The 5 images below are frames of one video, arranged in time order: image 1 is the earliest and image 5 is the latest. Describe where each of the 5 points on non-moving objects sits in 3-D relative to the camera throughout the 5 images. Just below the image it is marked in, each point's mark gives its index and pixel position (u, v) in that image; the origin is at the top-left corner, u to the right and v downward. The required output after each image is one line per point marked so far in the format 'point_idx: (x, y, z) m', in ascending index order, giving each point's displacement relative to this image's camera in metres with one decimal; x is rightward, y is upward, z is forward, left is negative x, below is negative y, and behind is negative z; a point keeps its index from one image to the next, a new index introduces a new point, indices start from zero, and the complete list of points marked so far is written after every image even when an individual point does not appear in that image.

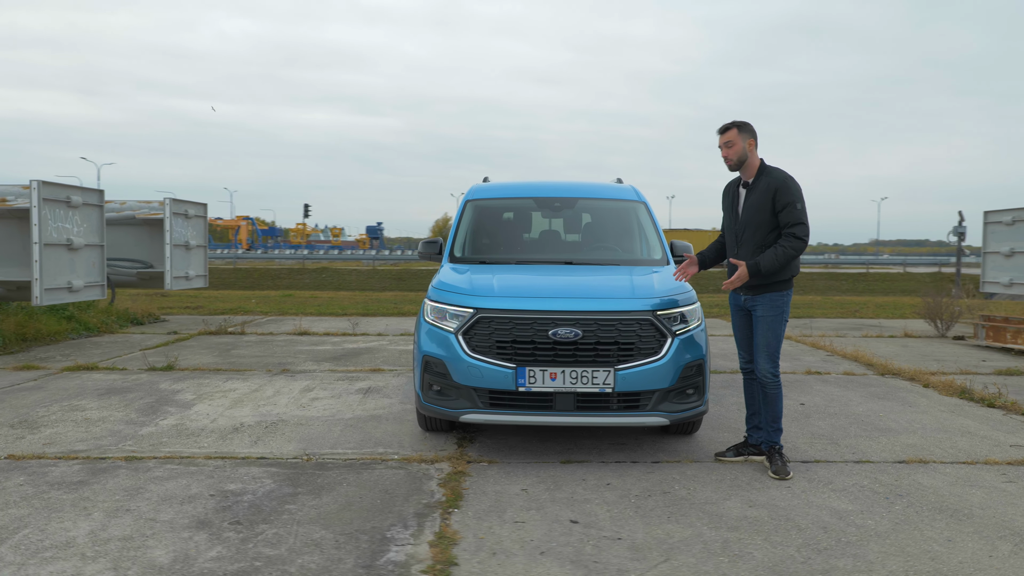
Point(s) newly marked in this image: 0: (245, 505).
0: (-1.2, -1.0, +3.3) m
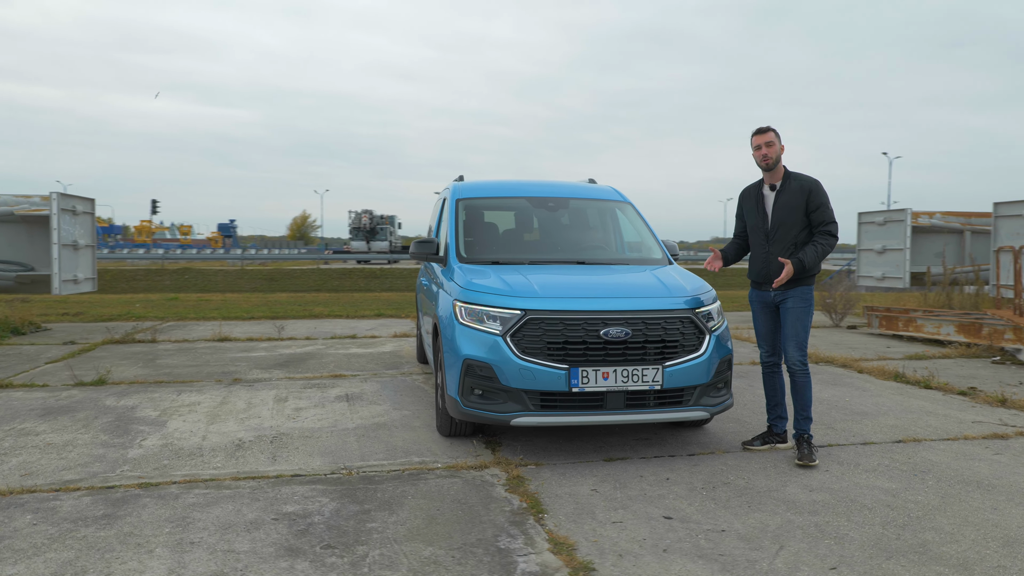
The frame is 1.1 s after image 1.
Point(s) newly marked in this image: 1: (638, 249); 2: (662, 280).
0: (-0.8, -1.0, +3.0) m
1: (+0.9, +0.3, +5.3) m
2: (+0.9, 0.0, +4.3) m
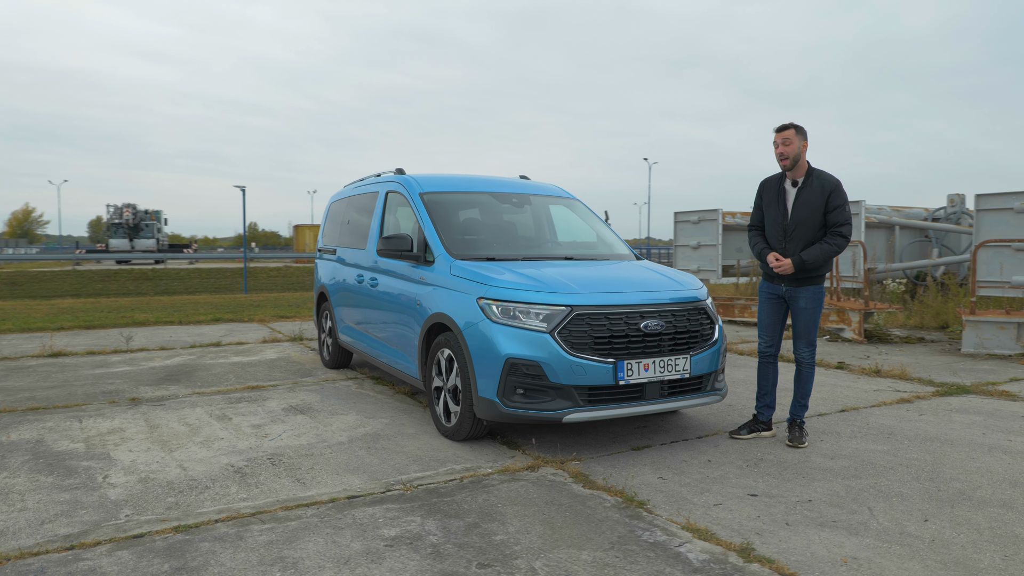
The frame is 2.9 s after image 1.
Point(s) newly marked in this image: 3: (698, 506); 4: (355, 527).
0: (-0.2, -1.0, +2.8) m
1: (+0.7, +0.3, +5.4) m
2: (+0.9, +0.1, +4.6) m
3: (+0.8, -1.0, +3.3) m
4: (-0.6, -1.0, +3.0) m
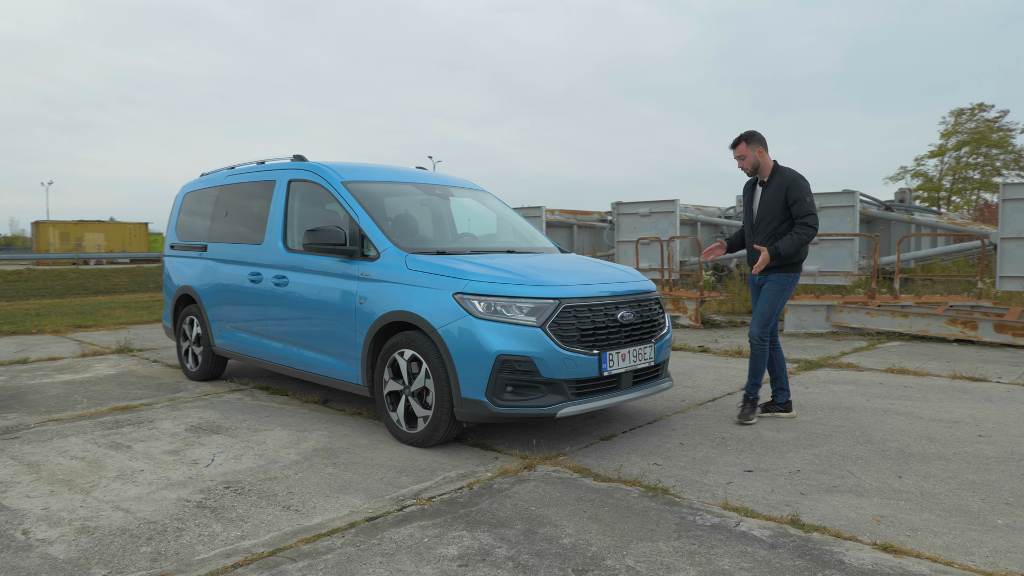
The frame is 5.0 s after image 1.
0: (+0.1, -1.0, +2.6) m
1: (+0.1, +0.4, +5.4) m
2: (+0.6, +0.1, +4.6) m
3: (+0.9, -0.9, +3.4) m
4: (-0.4, -1.0, +2.7) m
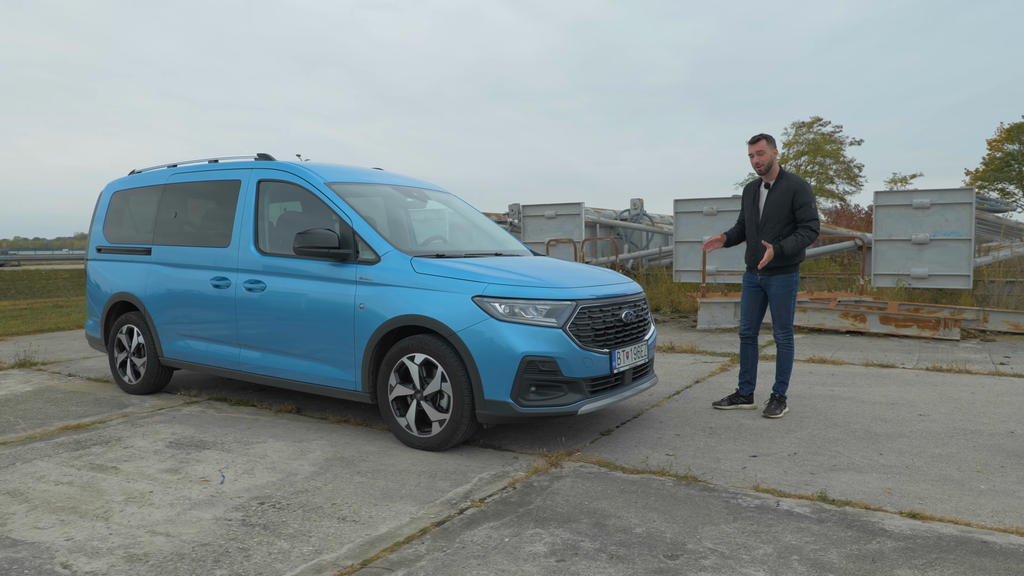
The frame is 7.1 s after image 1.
0: (+0.4, -1.0, +2.7) m
1: (-0.1, +0.4, +5.5) m
2: (+0.5, +0.1, +4.8) m
3: (+1.1, -0.9, +3.6) m
4: (-0.1, -1.0, +2.7) m
